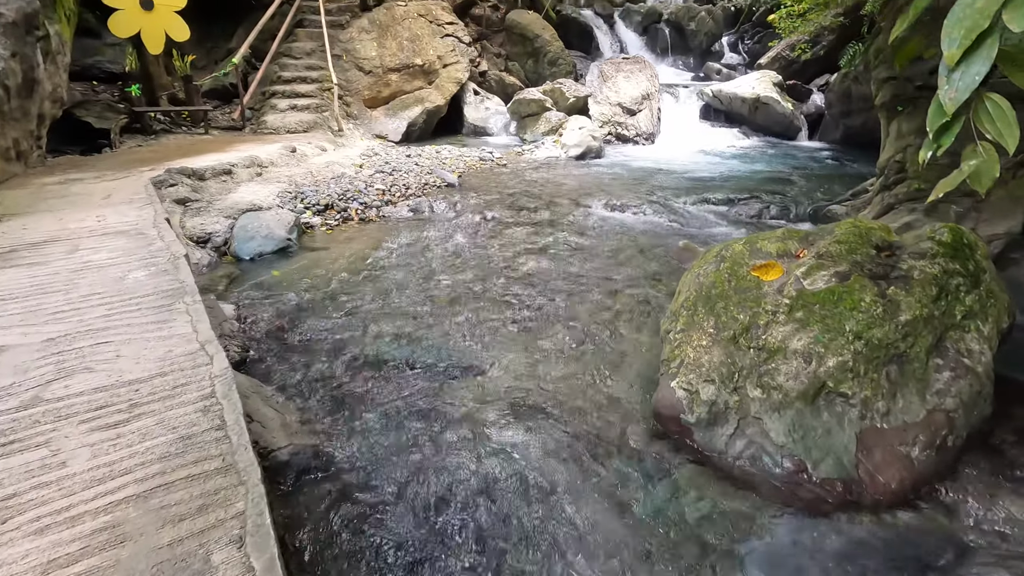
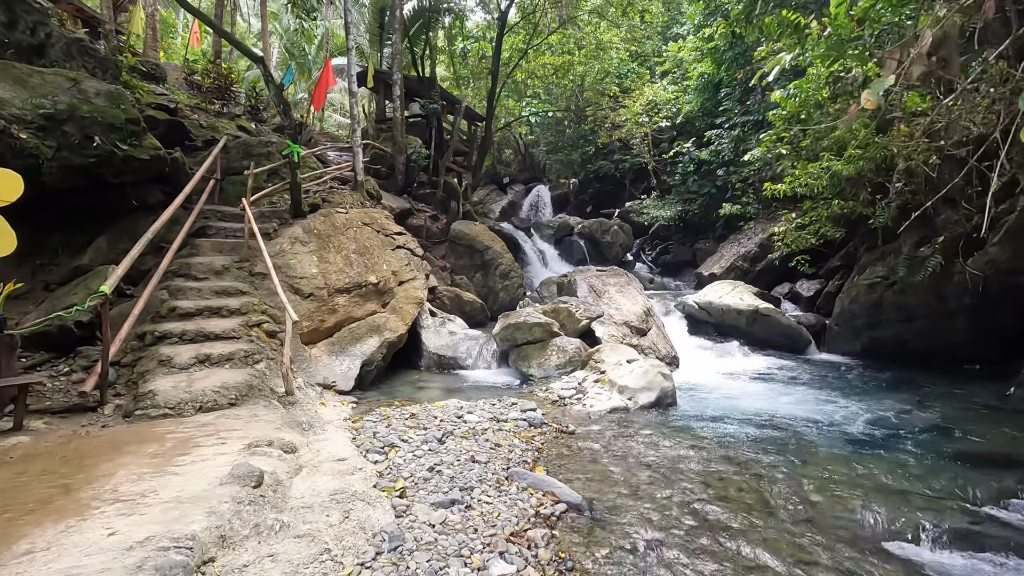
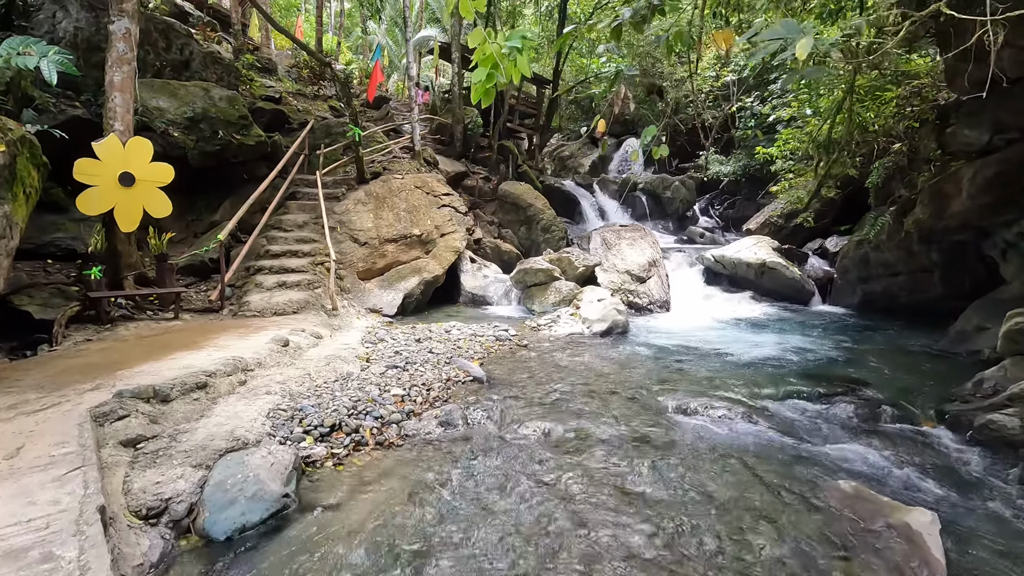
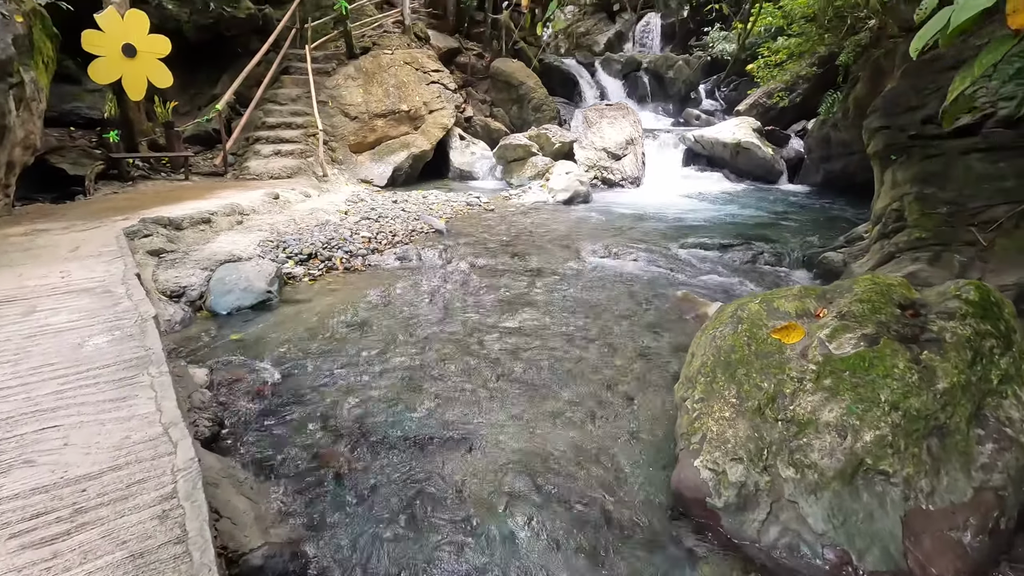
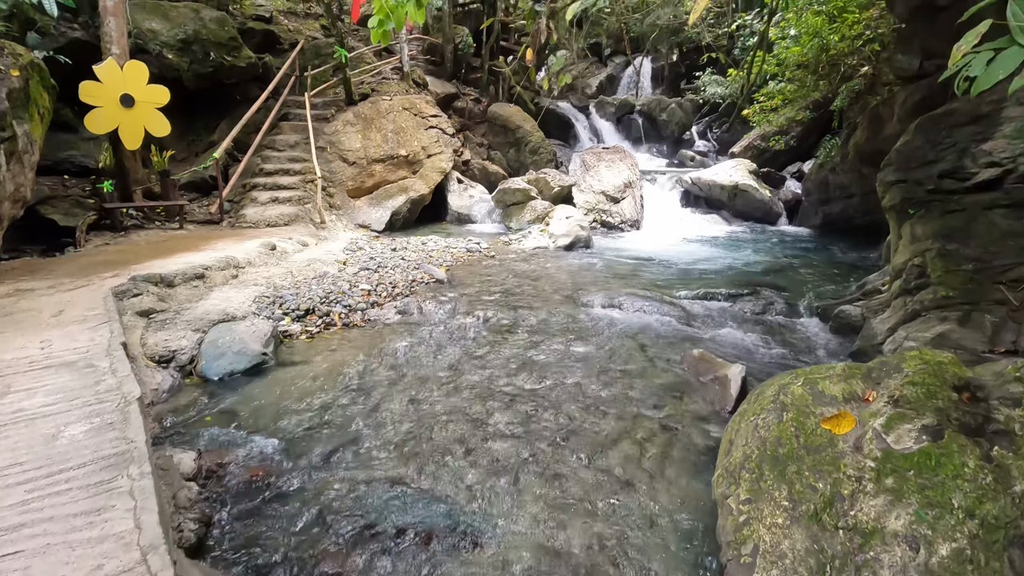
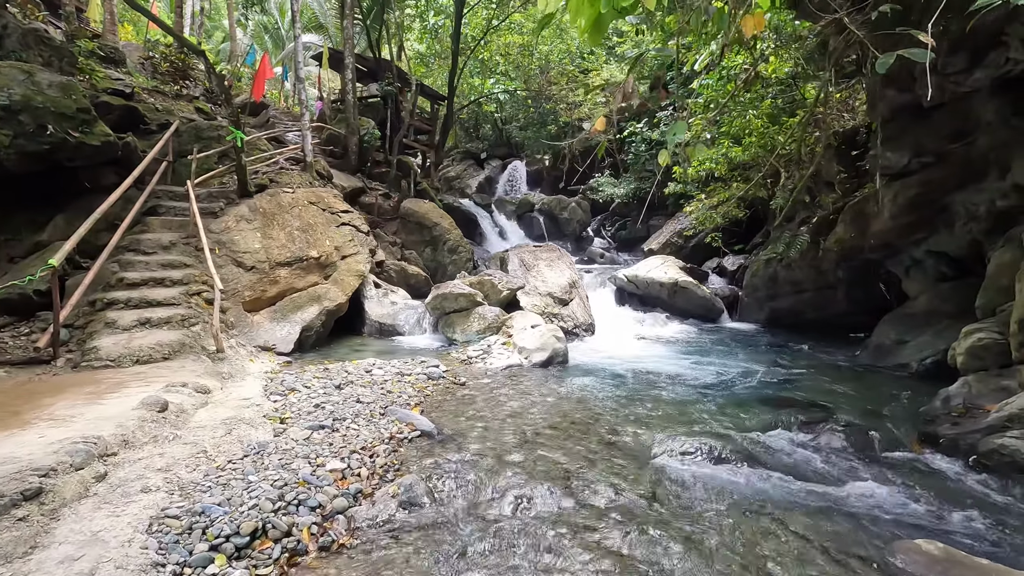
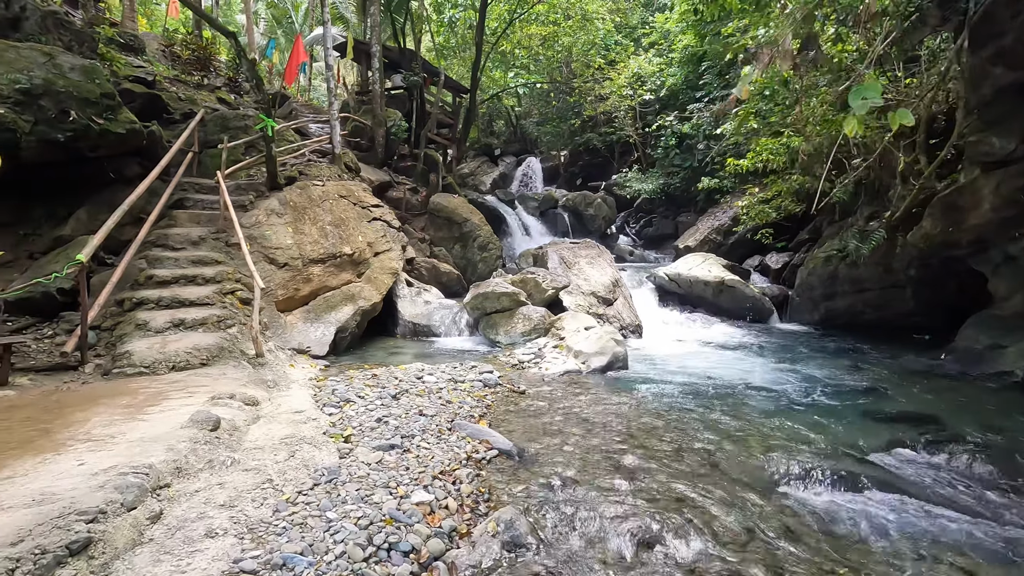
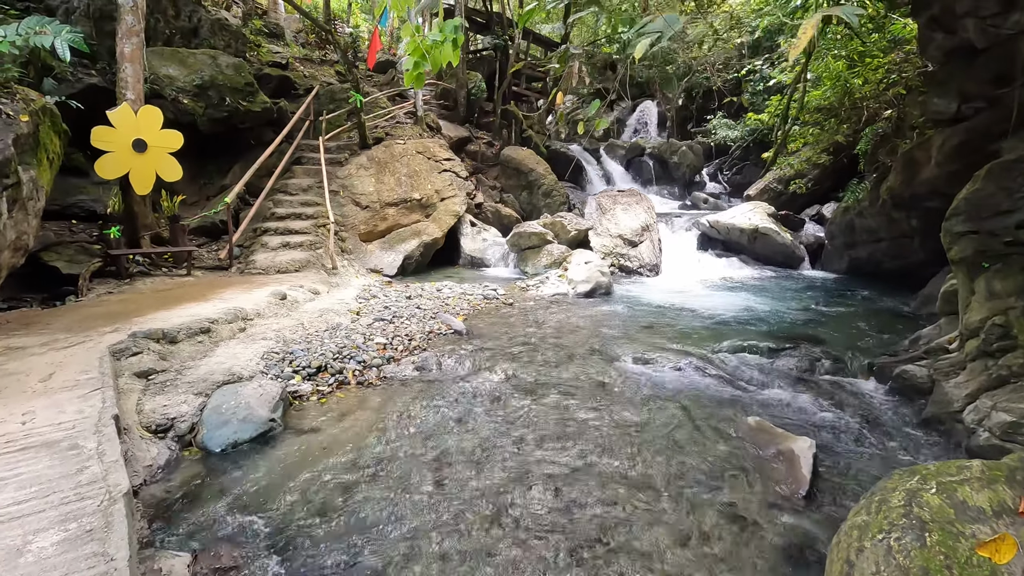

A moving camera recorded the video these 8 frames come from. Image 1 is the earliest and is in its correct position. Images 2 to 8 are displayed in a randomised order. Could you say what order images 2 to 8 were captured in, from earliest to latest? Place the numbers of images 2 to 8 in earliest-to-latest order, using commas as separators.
4, 5, 8, 3, 6, 7, 2
